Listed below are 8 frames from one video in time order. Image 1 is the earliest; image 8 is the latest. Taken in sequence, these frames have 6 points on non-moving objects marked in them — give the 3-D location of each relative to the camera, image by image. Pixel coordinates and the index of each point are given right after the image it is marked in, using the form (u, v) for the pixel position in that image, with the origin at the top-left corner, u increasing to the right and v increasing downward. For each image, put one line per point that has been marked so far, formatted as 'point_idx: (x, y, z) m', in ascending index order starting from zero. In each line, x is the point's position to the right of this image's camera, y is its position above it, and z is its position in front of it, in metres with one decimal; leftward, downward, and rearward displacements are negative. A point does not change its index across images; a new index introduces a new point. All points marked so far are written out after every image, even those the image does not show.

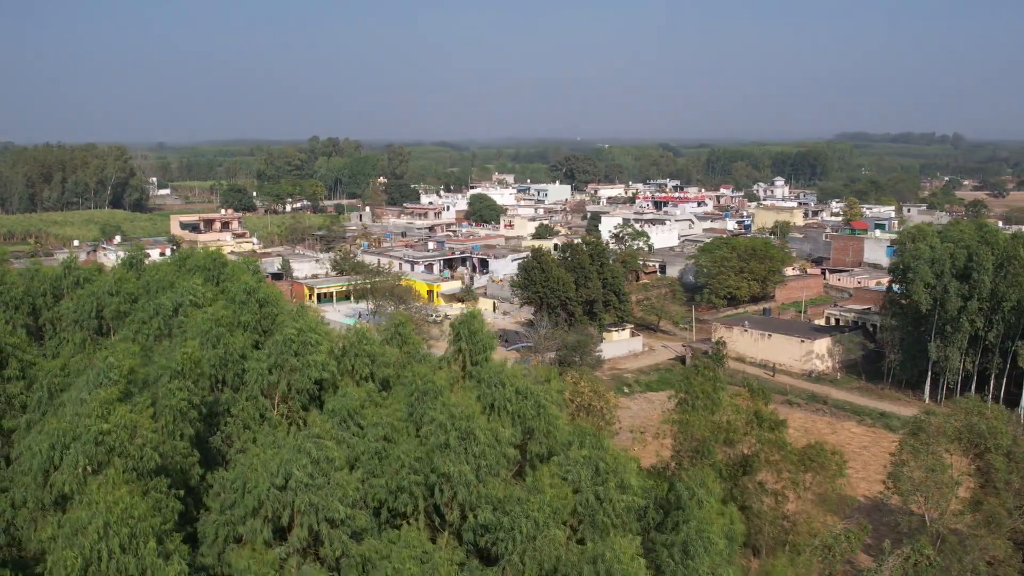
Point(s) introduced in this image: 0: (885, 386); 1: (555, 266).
0: (+6.1, -1.6, +15.7) m
1: (+0.8, +0.4, +17.0) m
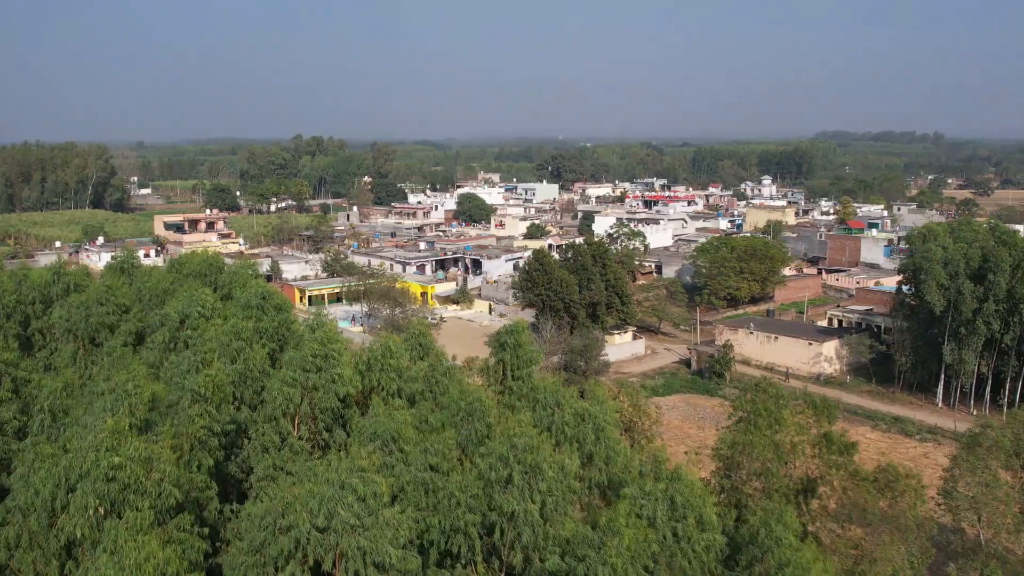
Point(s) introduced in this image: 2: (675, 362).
0: (+6.1, -1.6, +15.4) m
1: (+0.8, +0.3, +16.6) m
2: (+2.9, -1.3, +17.3) m
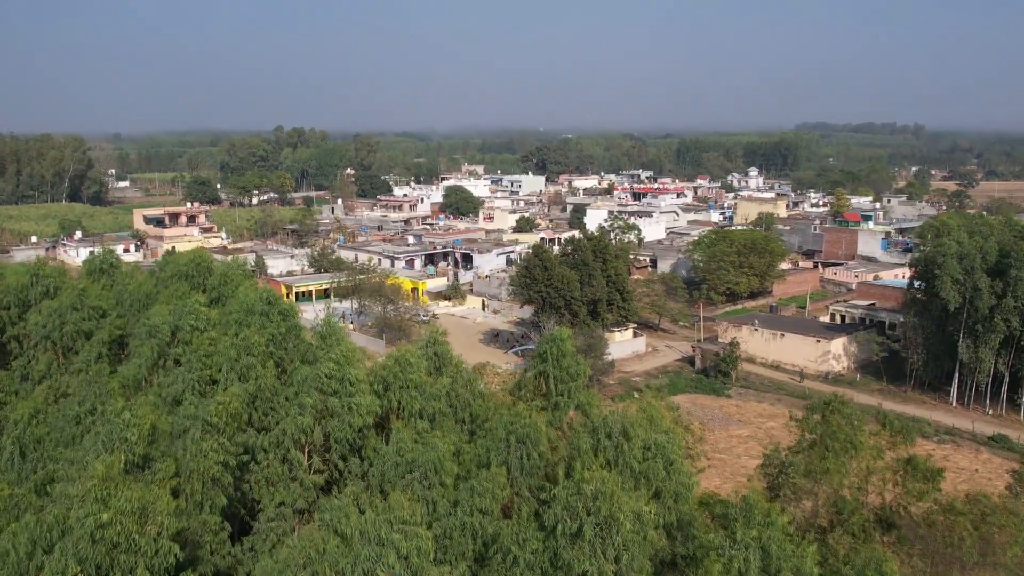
0: (+6.1, -1.5, +15.0) m
1: (+0.7, +0.4, +16.0) m
2: (+2.8, -1.2, +16.7) m
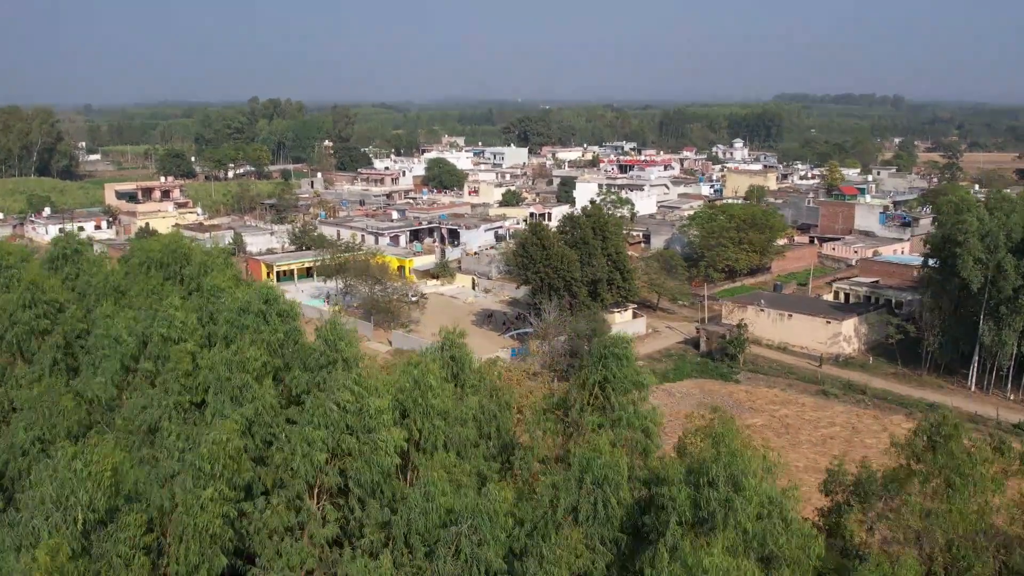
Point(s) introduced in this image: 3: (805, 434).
0: (+6.1, -1.2, +14.3) m
1: (+0.7, +0.7, +15.1) m
2: (+2.8, -0.9, +16.0) m
3: (+3.6, -1.8, +12.0) m
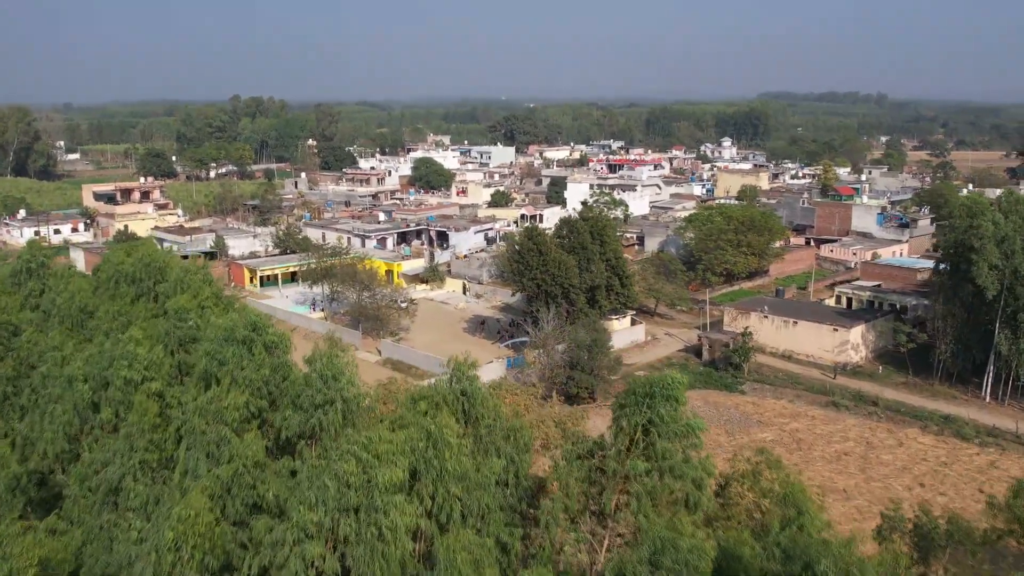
0: (+6.0, -1.3, +13.8) m
1: (+0.6, +0.6, +14.5) m
2: (+2.7, -1.0, +15.4) m
3: (+3.6, -1.9, +11.5) m
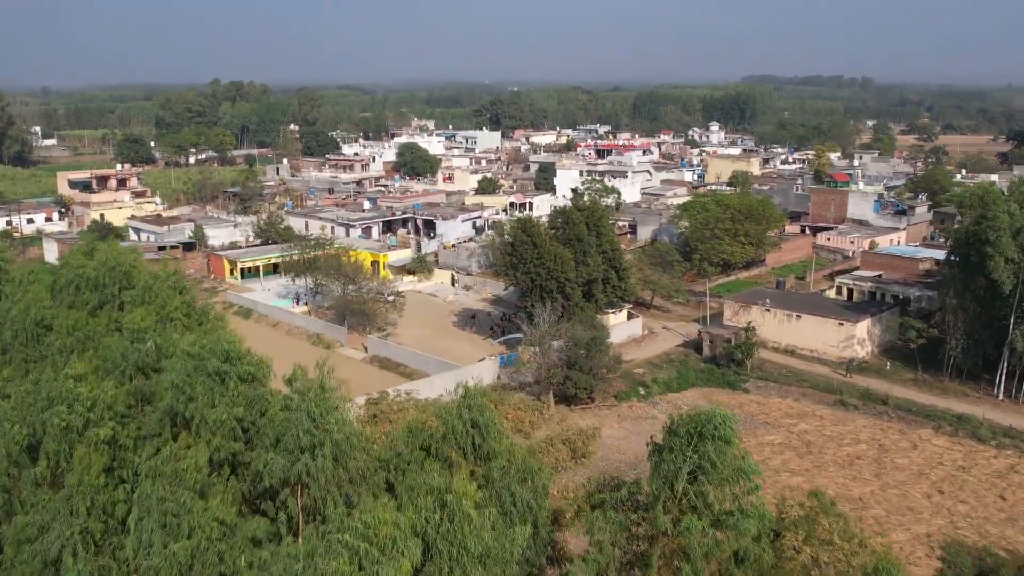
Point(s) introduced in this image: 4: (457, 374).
0: (+5.9, -1.2, +13.3) m
1: (+0.5, +0.7, +13.9) m
2: (+2.6, -0.9, +14.9) m
3: (+3.6, -1.9, +10.9) m
4: (-0.7, -1.1, +12.6) m
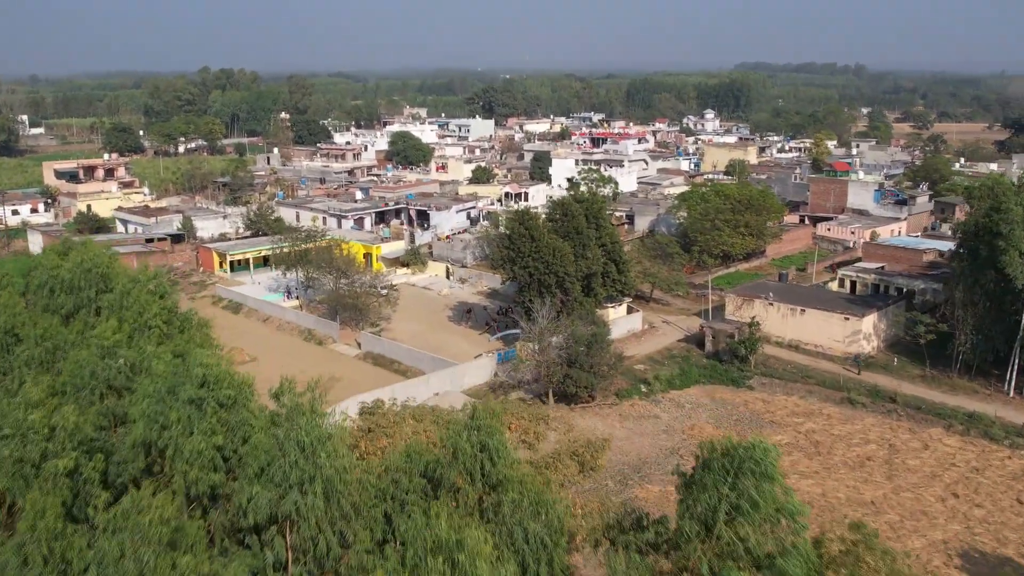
0: (+5.9, -1.1, +12.9) m
1: (+0.5, +0.8, +13.5) m
2: (+2.5, -0.8, +14.5) m
3: (+3.6, -1.8, +10.6) m
4: (-0.7, -1.1, +12.2) m
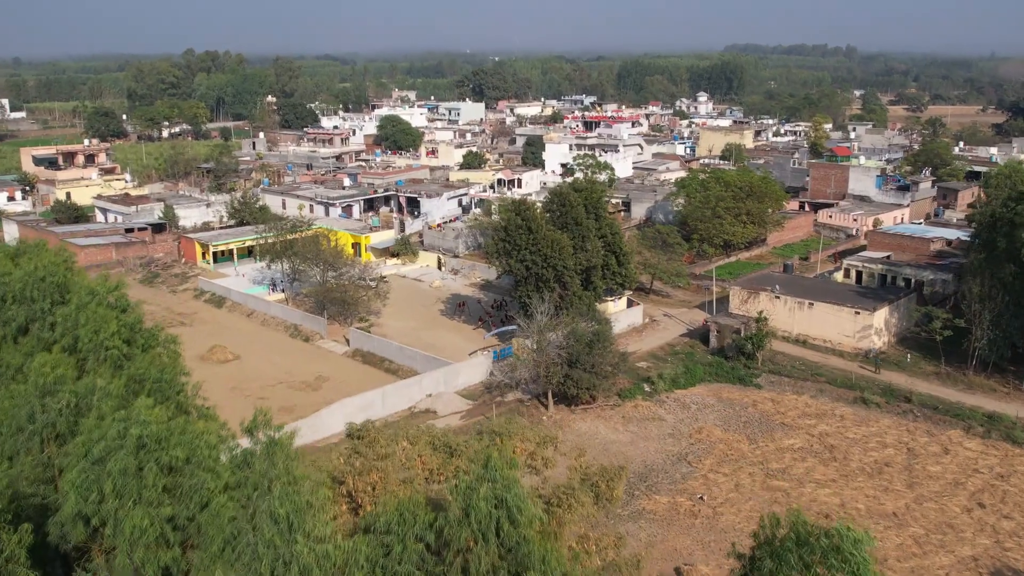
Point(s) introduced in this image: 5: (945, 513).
0: (+5.9, -1.0, +12.4) m
1: (+0.4, +0.8, +12.9) m
2: (+2.5, -0.7, +13.9) m
3: (+3.5, -1.8, +10.0) m
4: (-0.8, -1.0, +11.6) m
5: (+4.0, -2.1, +8.9) m
